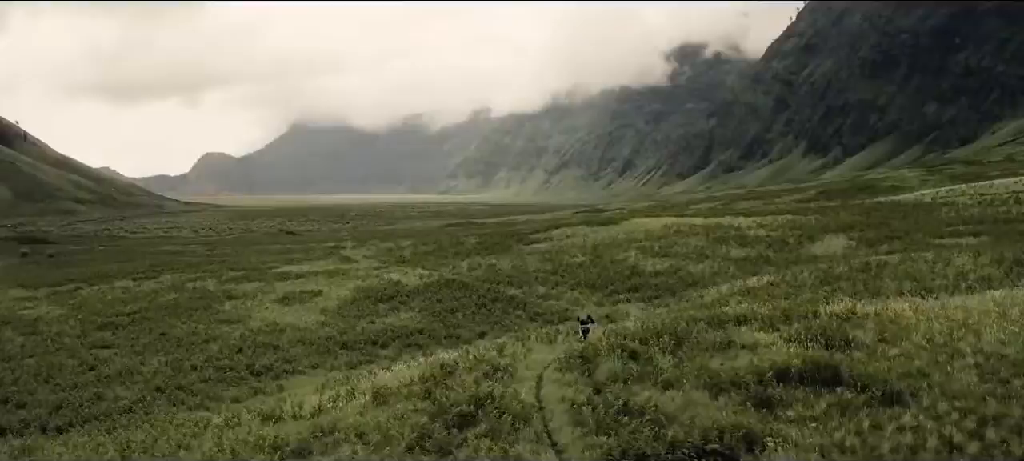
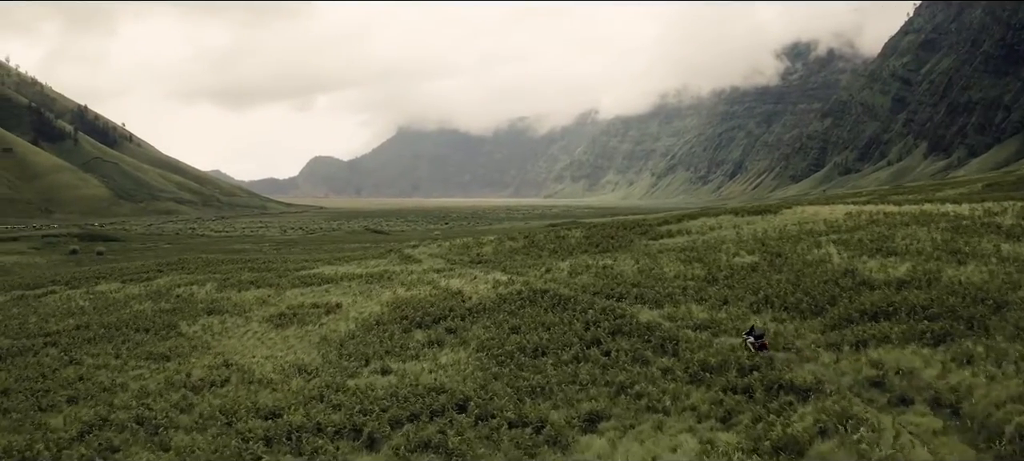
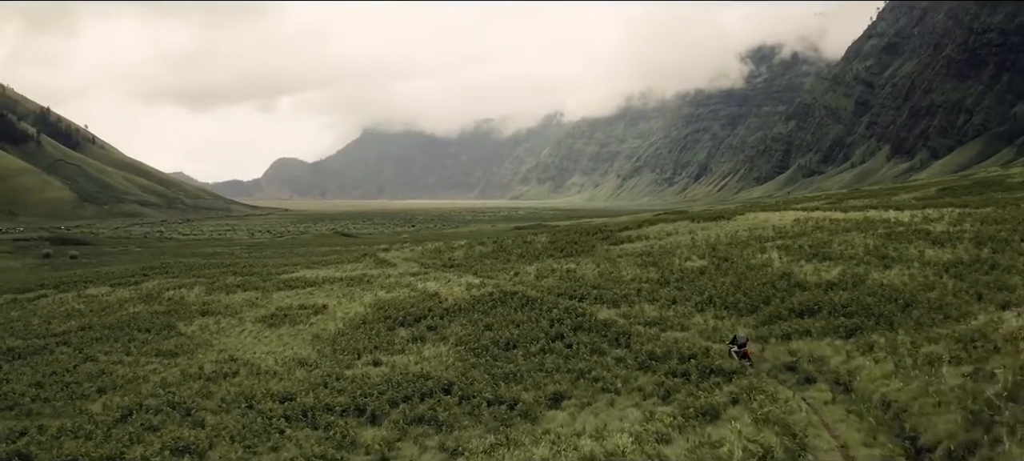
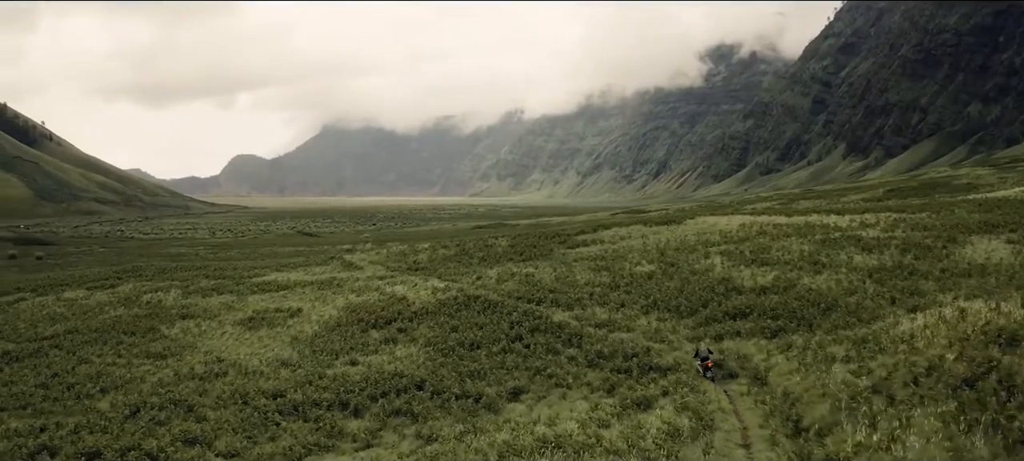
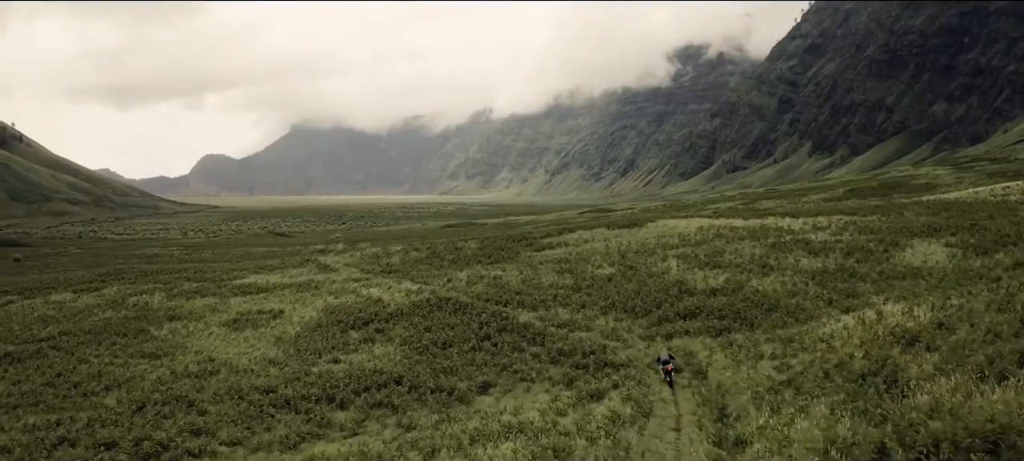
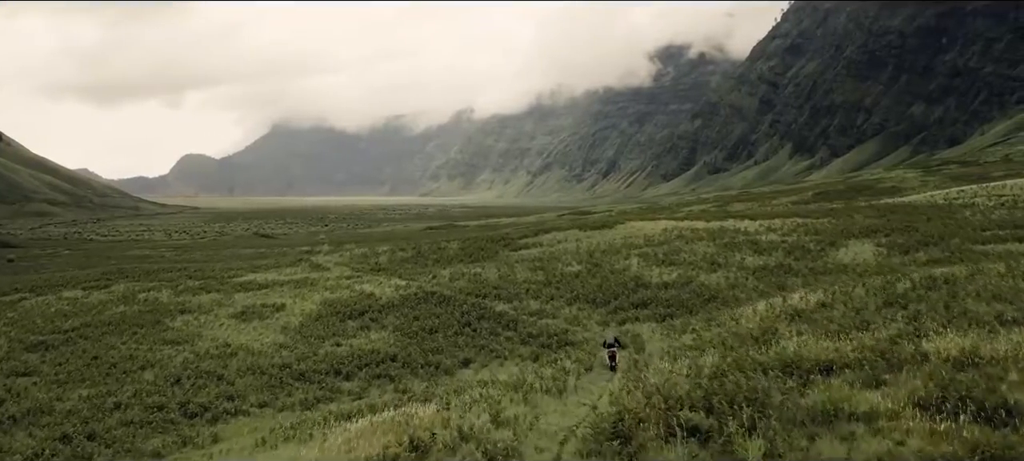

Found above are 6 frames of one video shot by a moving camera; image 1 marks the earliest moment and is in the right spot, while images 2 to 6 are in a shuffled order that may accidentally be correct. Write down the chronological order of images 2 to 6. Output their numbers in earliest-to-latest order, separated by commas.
6, 5, 4, 3, 2
